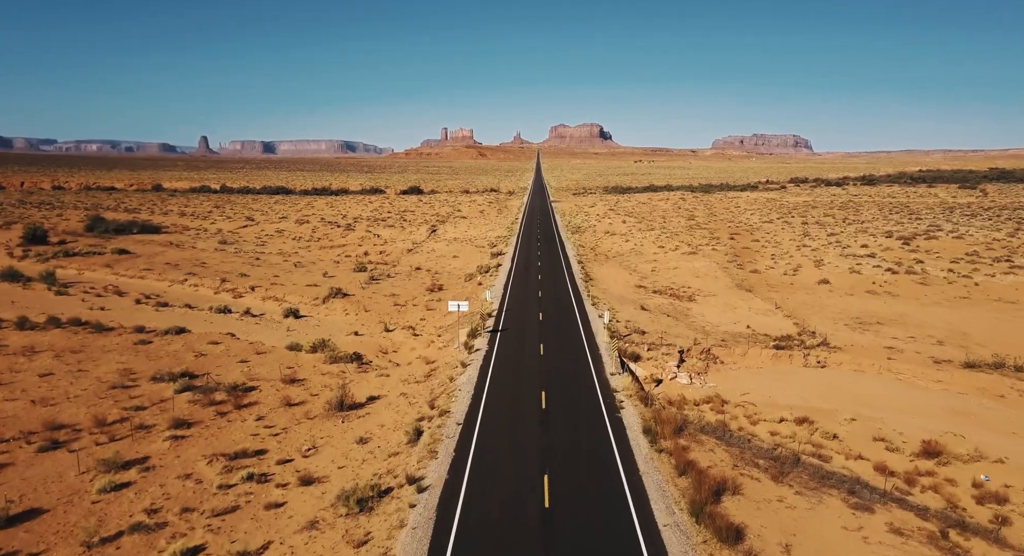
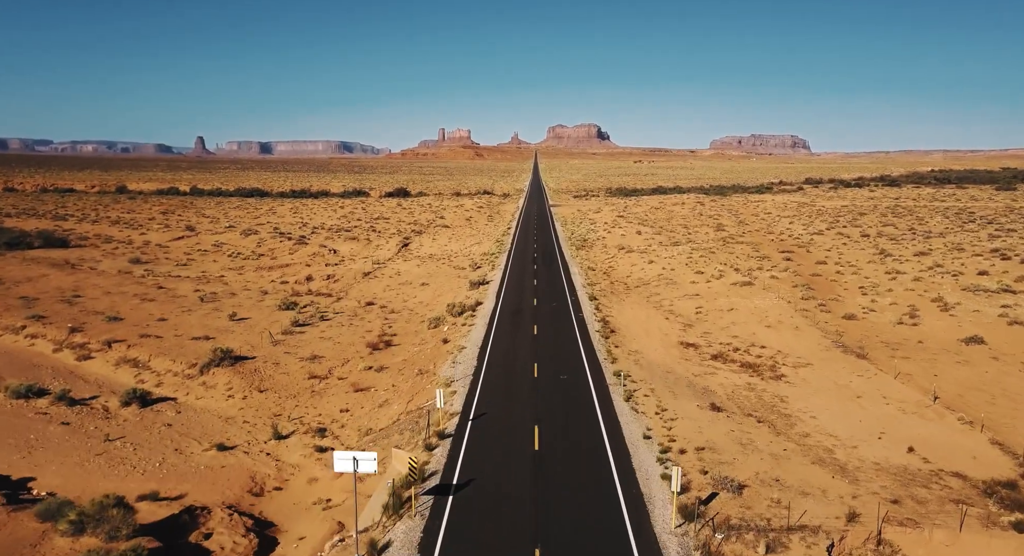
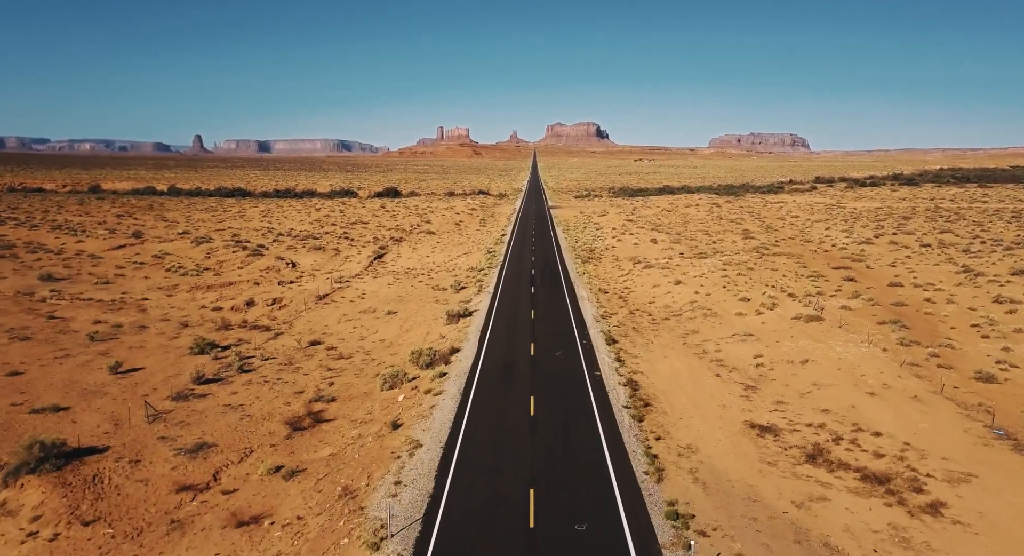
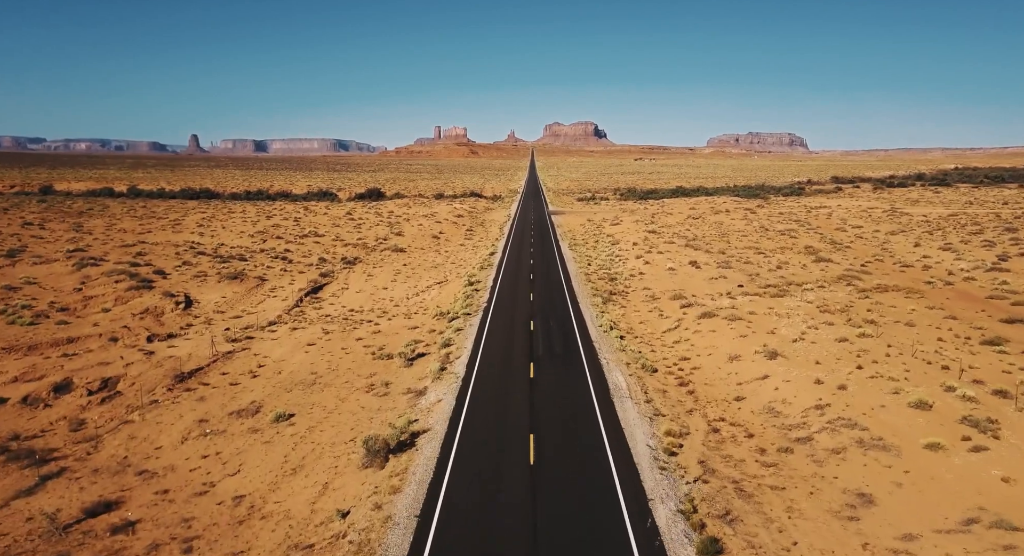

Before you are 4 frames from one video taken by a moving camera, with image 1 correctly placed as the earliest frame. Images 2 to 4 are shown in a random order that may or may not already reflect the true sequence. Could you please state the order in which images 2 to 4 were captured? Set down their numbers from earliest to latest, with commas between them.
2, 3, 4
